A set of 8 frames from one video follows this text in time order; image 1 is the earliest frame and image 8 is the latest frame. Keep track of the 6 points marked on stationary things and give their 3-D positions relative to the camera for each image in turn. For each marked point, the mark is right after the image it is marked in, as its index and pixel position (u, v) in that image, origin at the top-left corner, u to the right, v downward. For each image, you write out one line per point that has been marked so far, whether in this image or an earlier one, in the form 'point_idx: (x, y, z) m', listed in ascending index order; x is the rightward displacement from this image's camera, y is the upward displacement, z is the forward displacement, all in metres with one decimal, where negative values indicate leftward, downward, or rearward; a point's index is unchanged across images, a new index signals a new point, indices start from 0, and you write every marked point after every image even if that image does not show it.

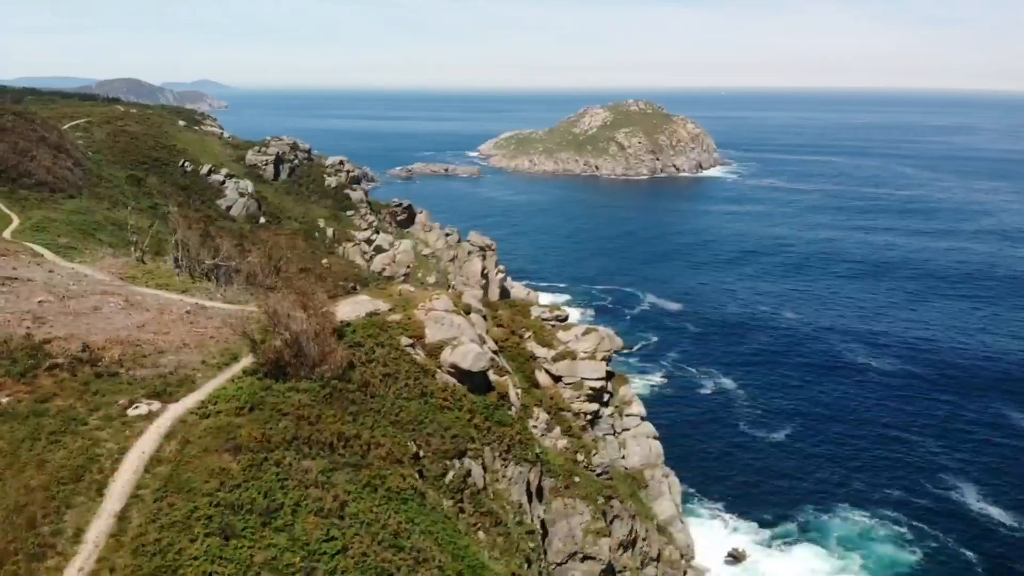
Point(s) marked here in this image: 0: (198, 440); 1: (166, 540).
0: (-7.0, -3.4, +18.3) m
1: (-6.3, -4.6, +15.2) m
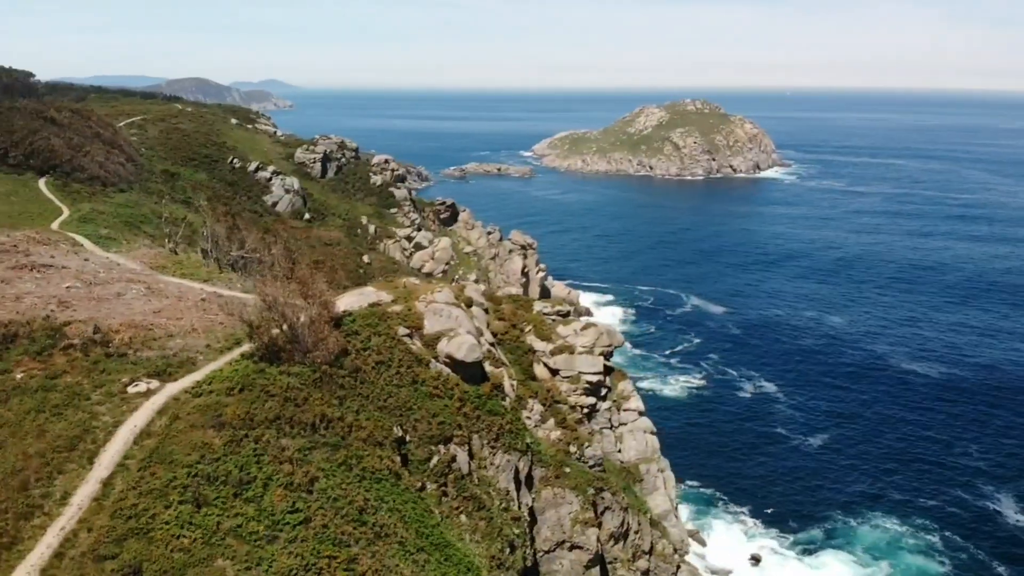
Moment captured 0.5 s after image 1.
0: (-7.7, -3.0, +19.6) m
1: (-7.3, -4.3, +16.3) m
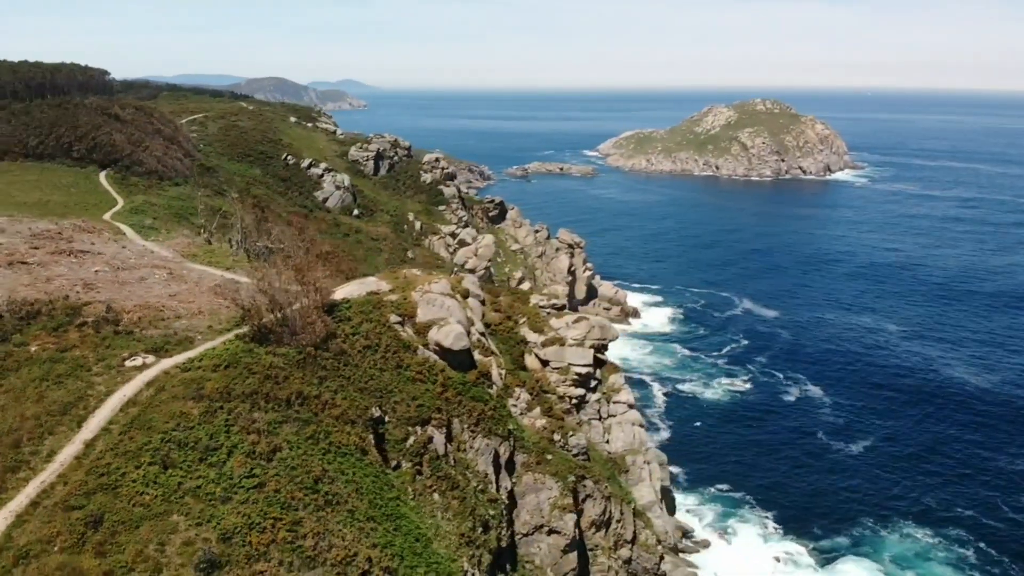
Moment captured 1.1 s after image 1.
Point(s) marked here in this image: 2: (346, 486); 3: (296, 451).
0: (-8.8, -2.6, +21.3) m
1: (-8.7, -3.9, +18.0) m
2: (-3.9, -4.7, +19.5) m
3: (-5.2, -3.9, +19.9) m
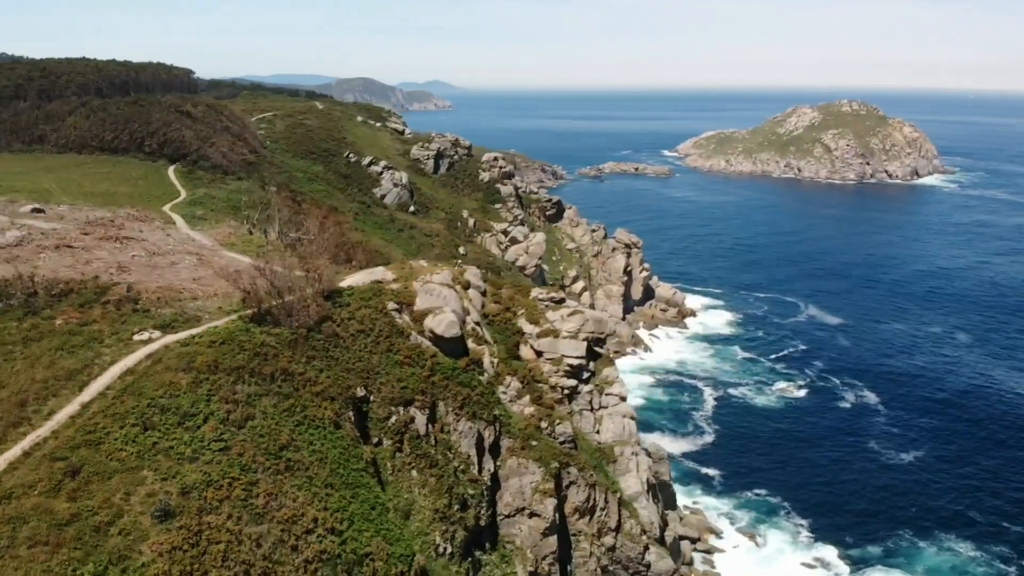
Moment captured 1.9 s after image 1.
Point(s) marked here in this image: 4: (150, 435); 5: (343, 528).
0: (-9.7, -2.0, +23.4) m
1: (-10.0, -3.3, +20.1) m
2: (-5.2, -4.3, +21.2) m
3: (-6.3, -3.5, +21.6) m
4: (-8.7, -3.6, +20.0) m
5: (-3.9, -5.6, +19.3) m
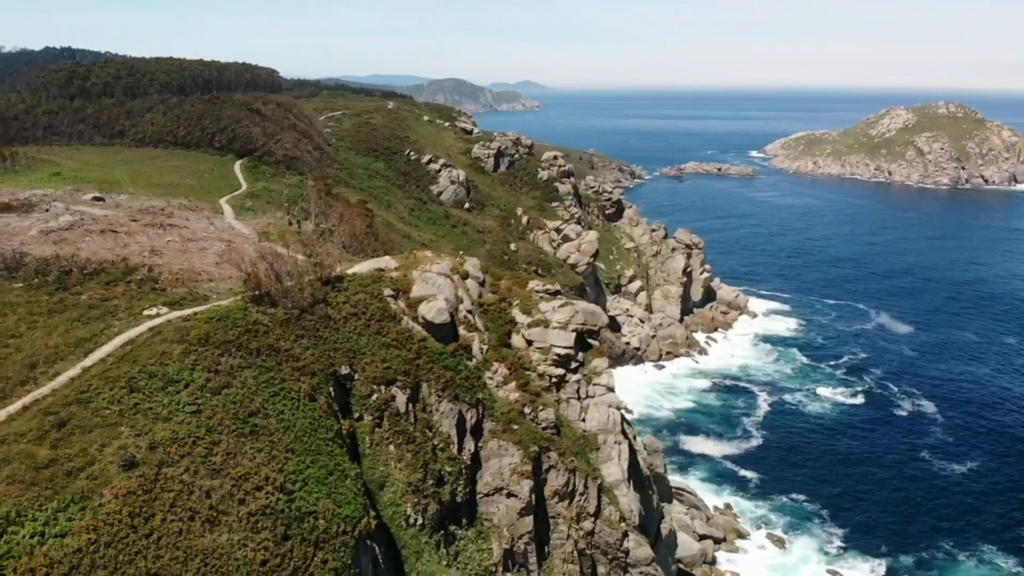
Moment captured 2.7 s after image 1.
0: (-10.8, -1.4, +25.8) m
1: (-11.4, -2.7, +22.6) m
2: (-6.5, -3.7, +23.1) m
3: (-7.6, -2.9, +23.7) m
4: (-10.2, -2.9, +22.3) m
5: (-5.6, -5.1, +21.1) m
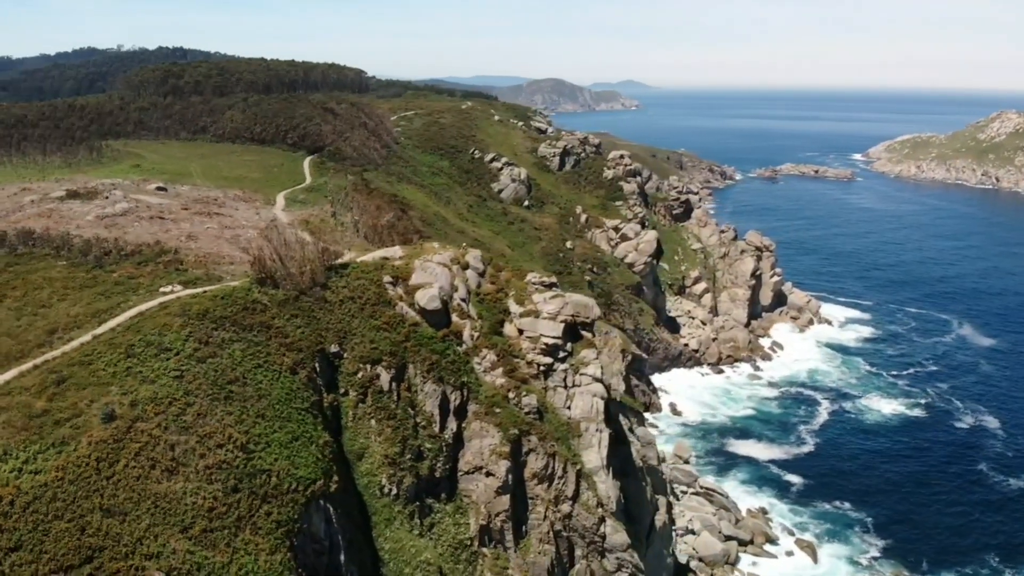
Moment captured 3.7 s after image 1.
0: (-11.8, -0.7, +28.7) m
1: (-12.8, -1.9, +25.6) m
2: (-8.0, -3.2, +25.5) m
3: (-9.0, -2.3, +26.2) m
4: (-11.6, -2.2, +25.2) m
5: (-7.2, -4.5, +23.4) m
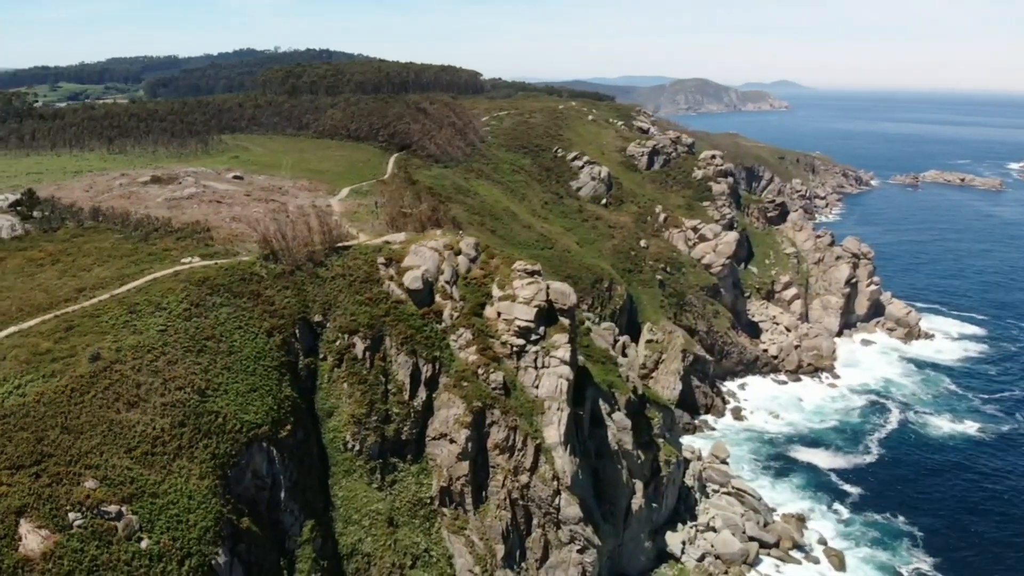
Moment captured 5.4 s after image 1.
0: (-13.3, +0.5, +33.5) m
1: (-14.9, -0.7, +30.6) m
2: (-10.2, -2.1, +29.7) m
3: (-11.0, -1.2, +30.6) m
4: (-13.9, -1.0, +30.0) m
5: (-9.9, -3.5, +27.5) m
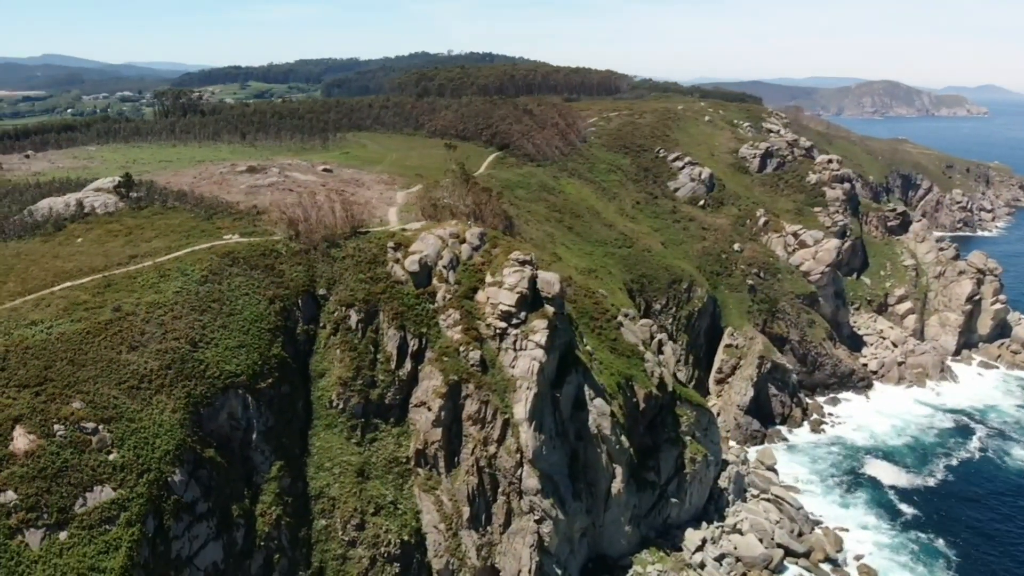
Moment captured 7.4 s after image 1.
0: (-14.1, +1.9, +39.4) m
1: (-16.3, +0.8, +37.0) m
2: (-12.0, -0.9, +35.1) m
3: (-12.6, 0.0, +36.1) m
4: (-15.4, +0.4, +36.1) m
5: (-12.2, -2.3, +32.9) m
